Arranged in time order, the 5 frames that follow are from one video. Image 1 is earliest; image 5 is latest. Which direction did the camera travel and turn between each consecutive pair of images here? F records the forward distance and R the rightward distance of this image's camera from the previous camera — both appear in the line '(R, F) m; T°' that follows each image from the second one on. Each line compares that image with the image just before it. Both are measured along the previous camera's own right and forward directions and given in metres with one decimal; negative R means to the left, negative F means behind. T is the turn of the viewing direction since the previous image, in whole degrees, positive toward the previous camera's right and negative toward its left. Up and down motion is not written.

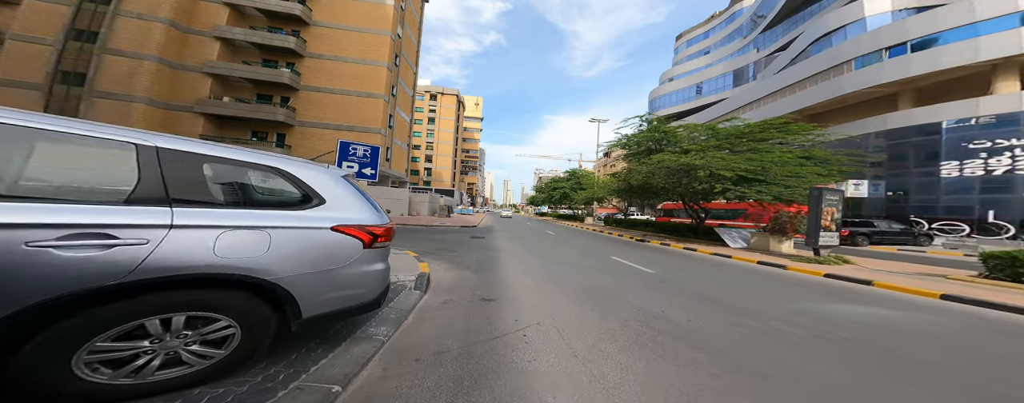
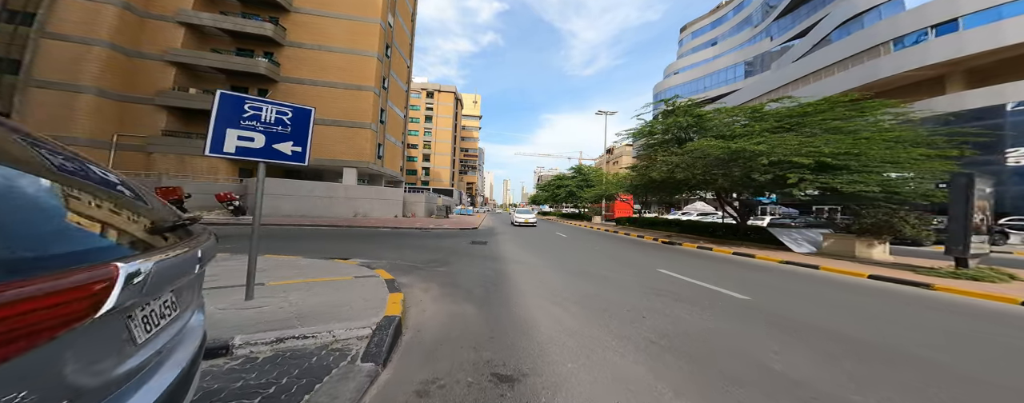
(-0.4, +2.4) m; 0°
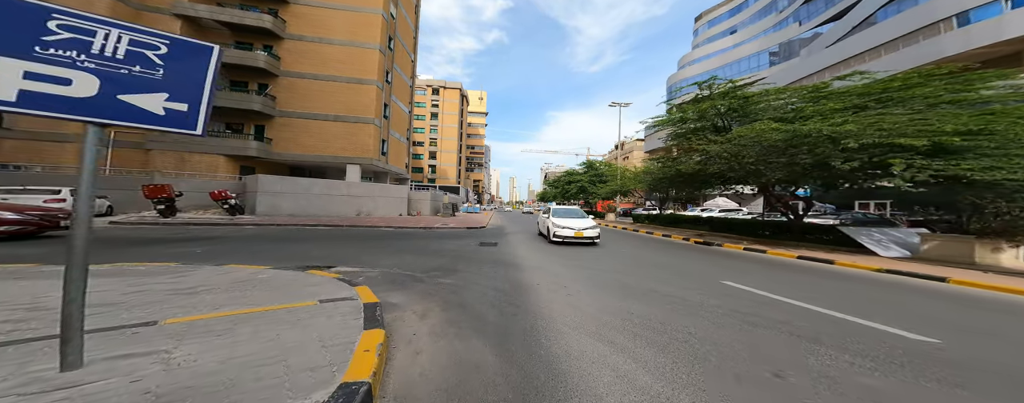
(-0.3, +1.5) m; -1°
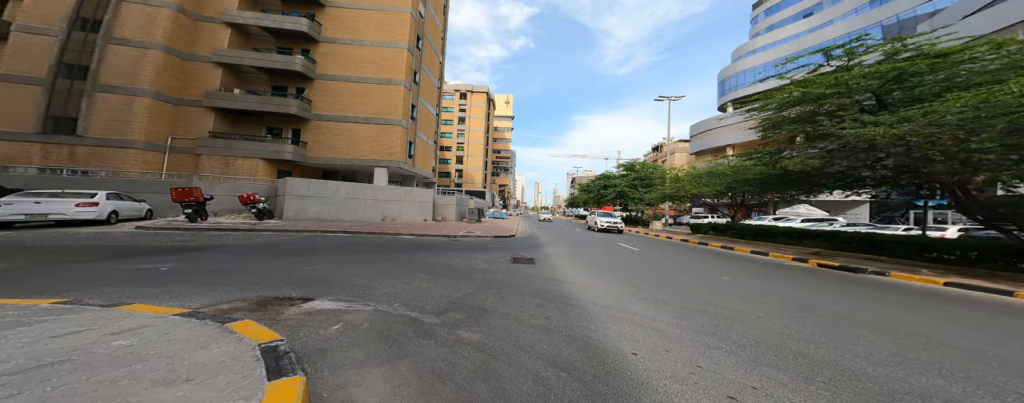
(-0.6, +2.4) m; -6°
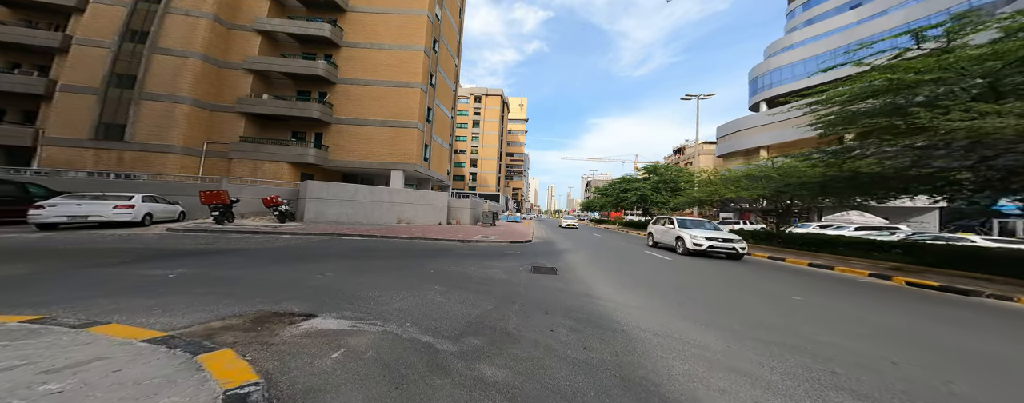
(-0.2, +0.7) m; -4°
